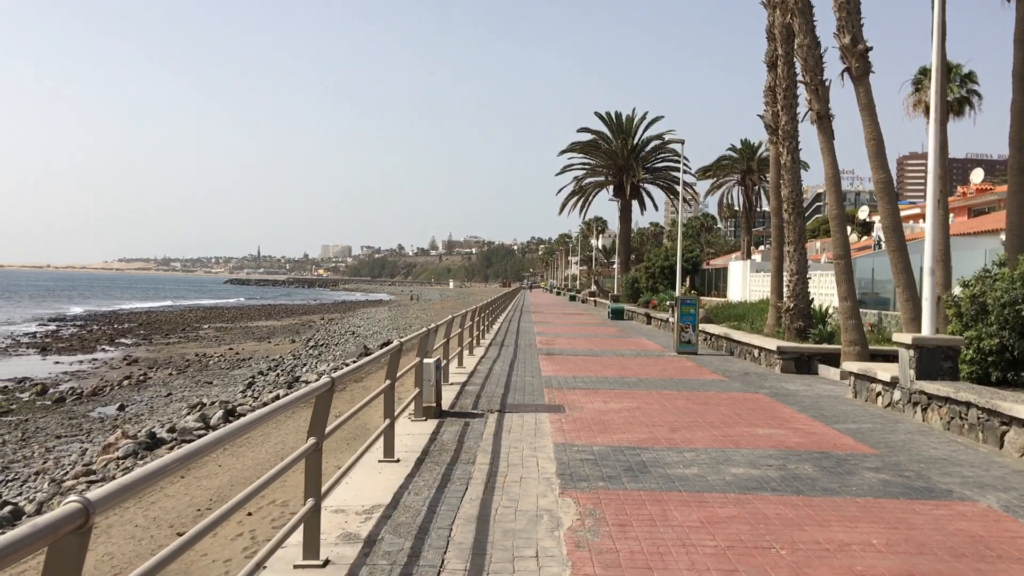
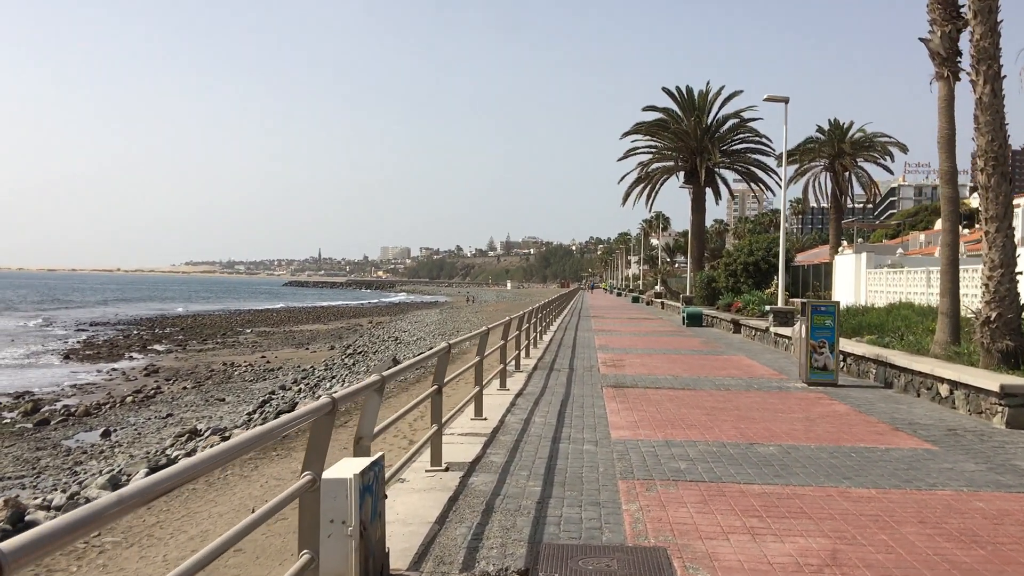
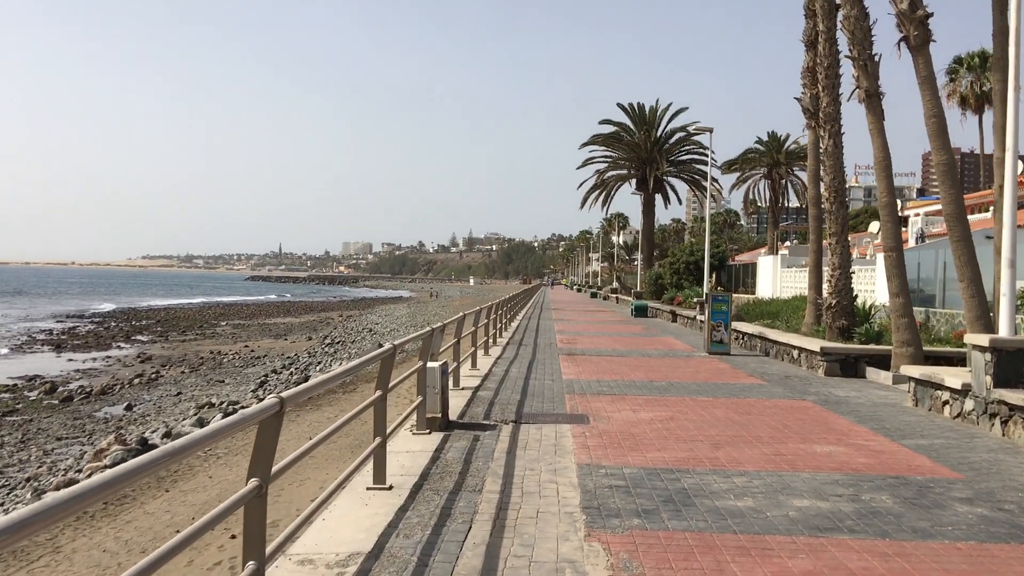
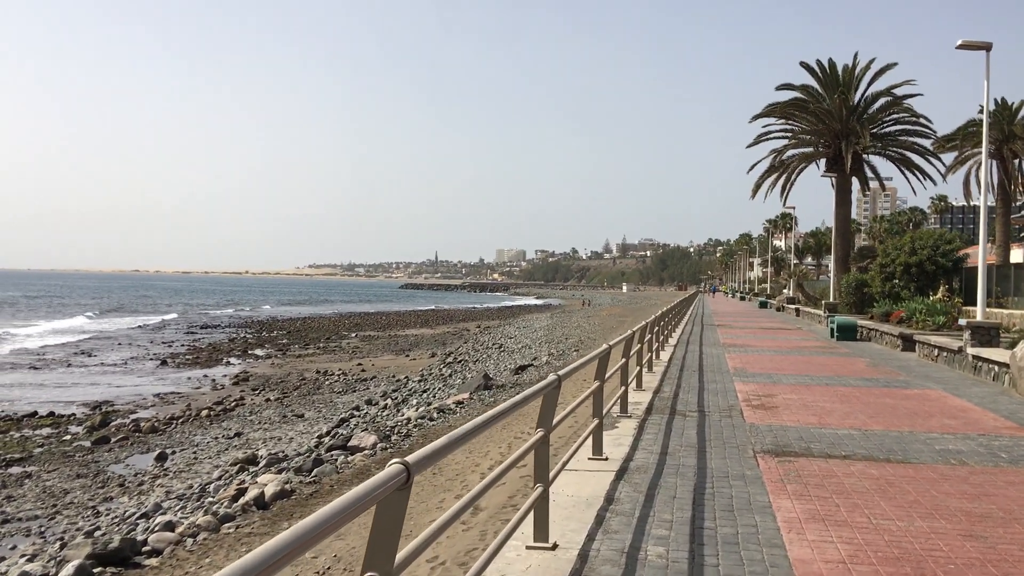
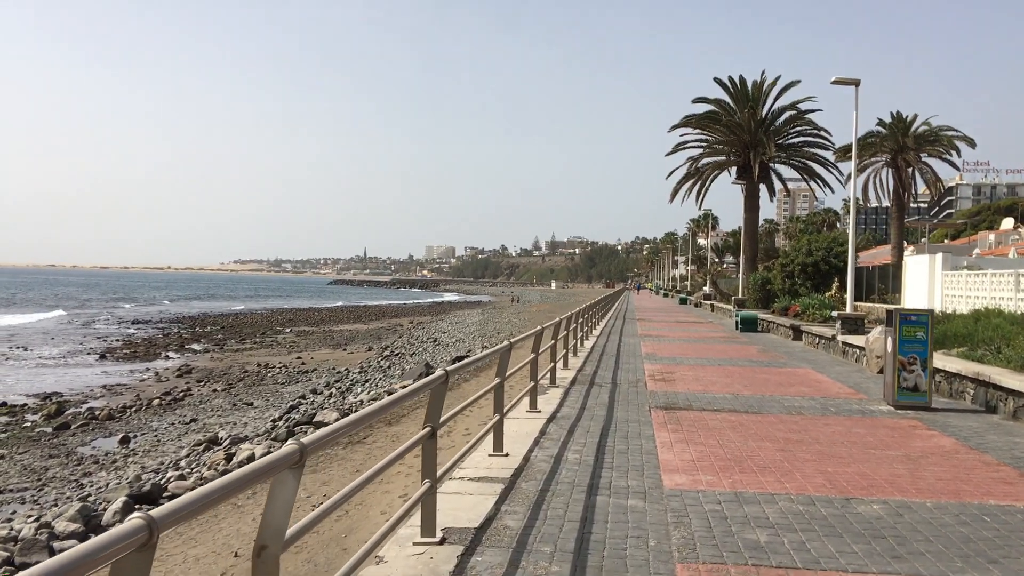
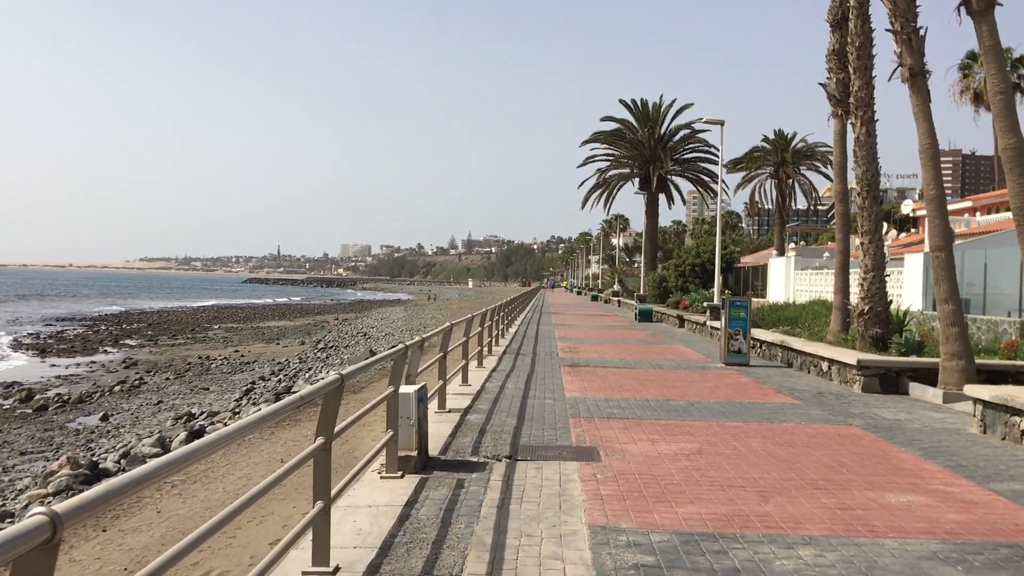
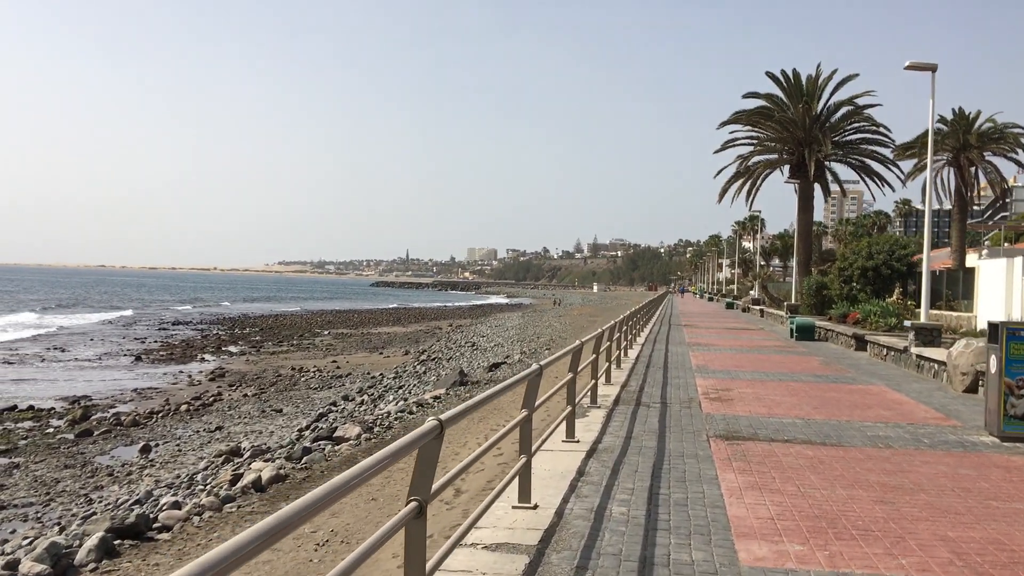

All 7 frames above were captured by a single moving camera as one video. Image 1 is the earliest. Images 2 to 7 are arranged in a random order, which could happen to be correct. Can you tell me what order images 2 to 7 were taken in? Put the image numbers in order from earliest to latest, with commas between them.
3, 6, 2, 5, 7, 4
